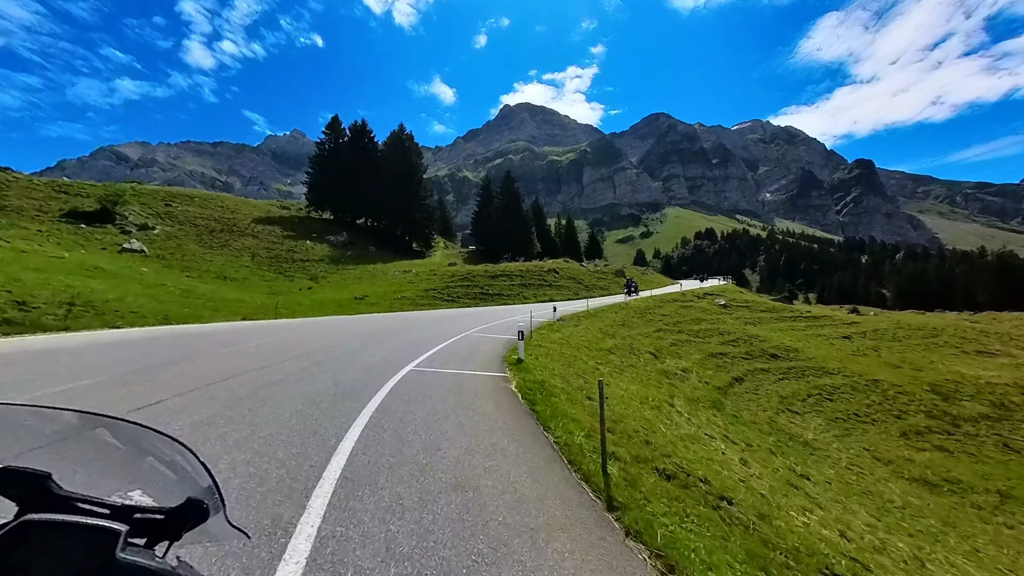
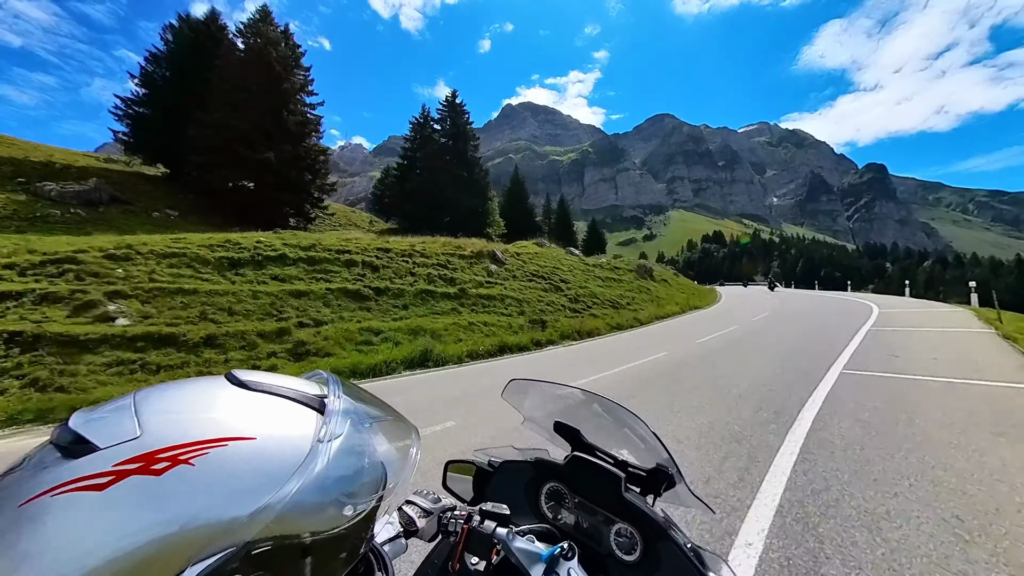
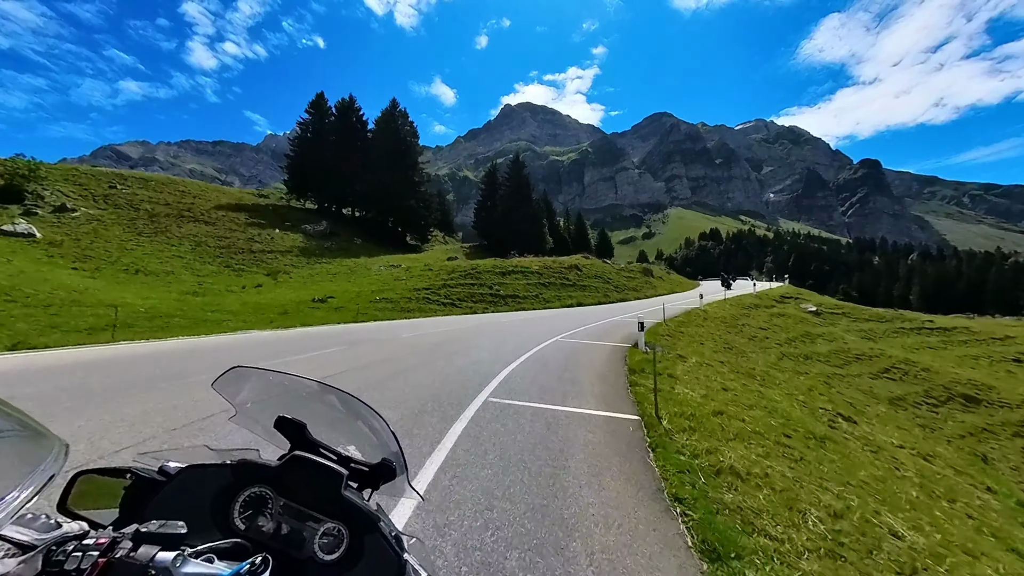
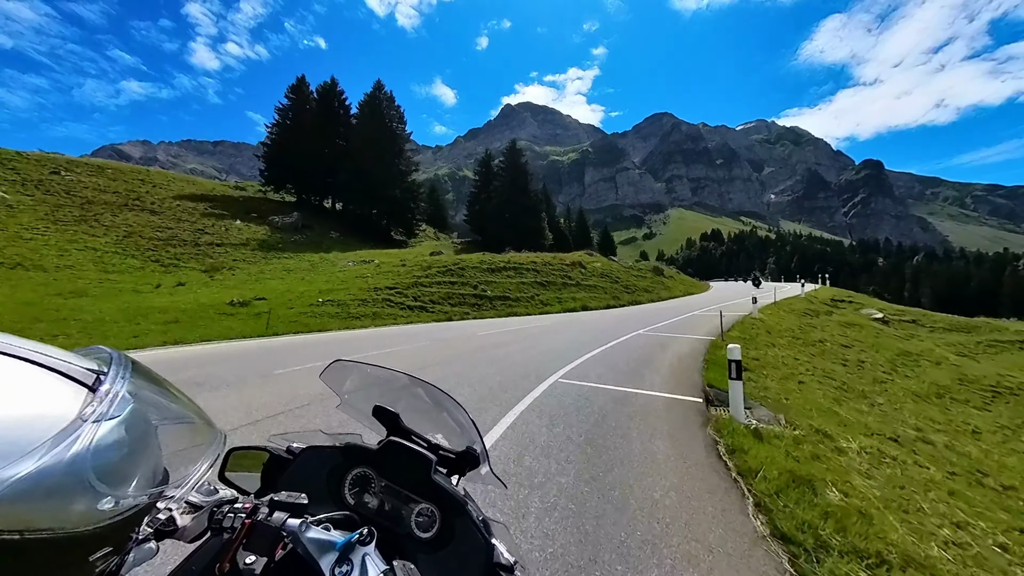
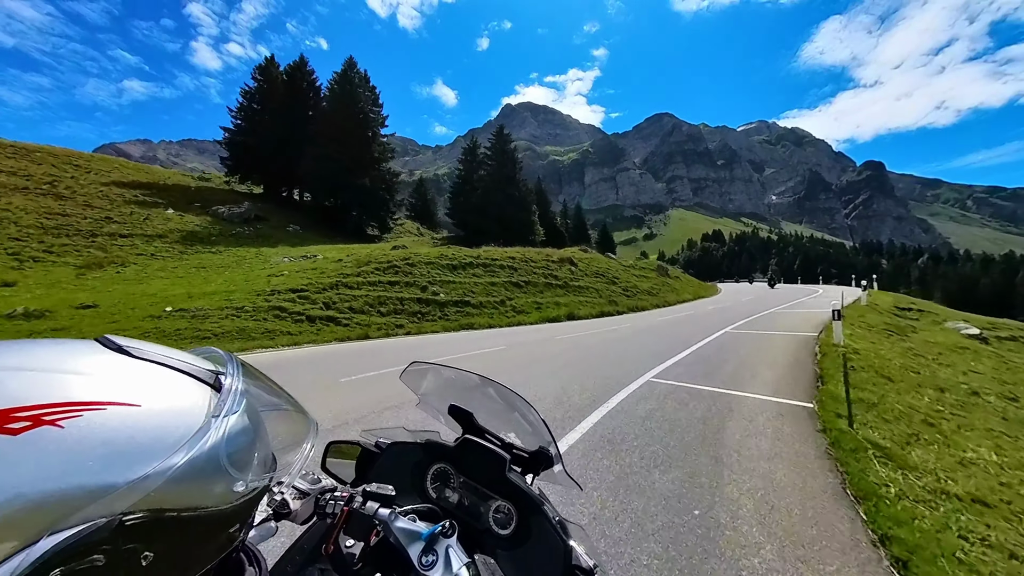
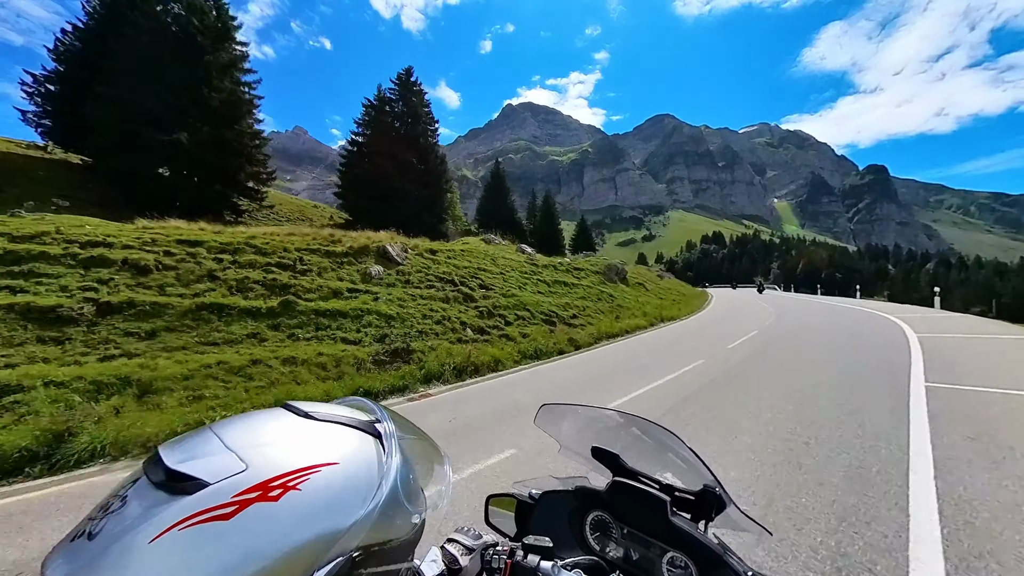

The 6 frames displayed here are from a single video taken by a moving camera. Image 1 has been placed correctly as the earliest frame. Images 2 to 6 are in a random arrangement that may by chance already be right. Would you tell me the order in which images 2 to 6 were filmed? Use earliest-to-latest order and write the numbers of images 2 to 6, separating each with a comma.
3, 4, 5, 2, 6
